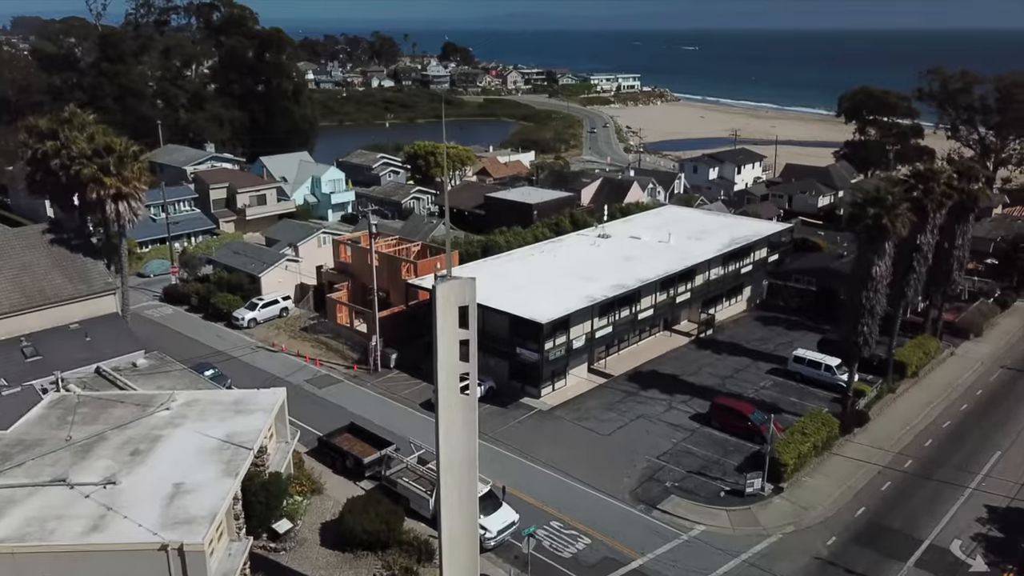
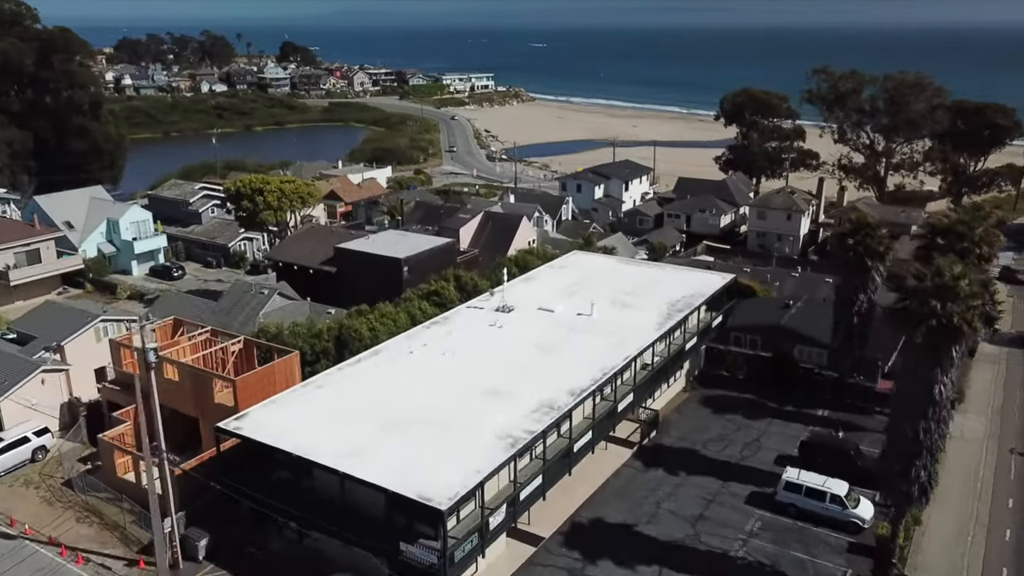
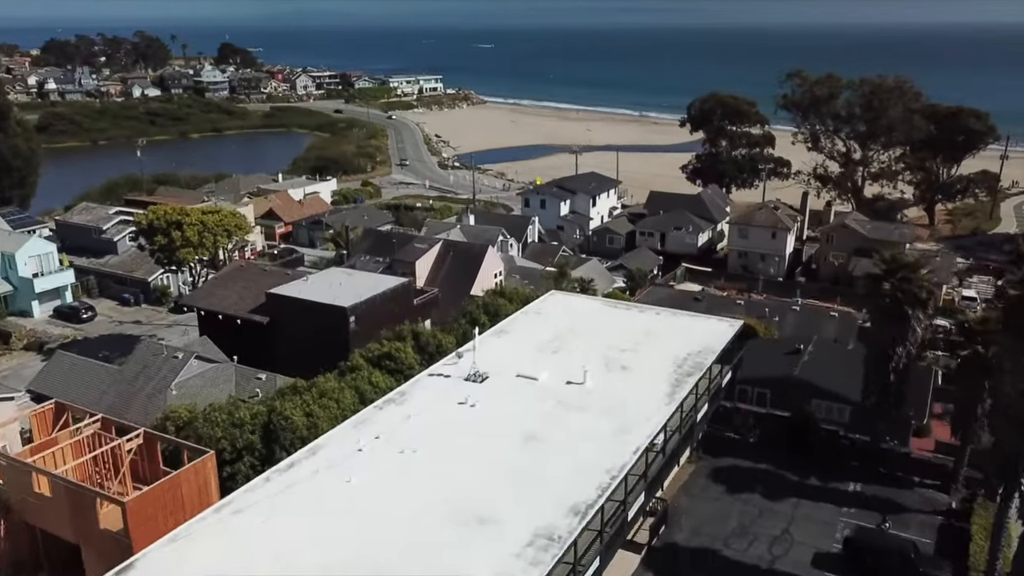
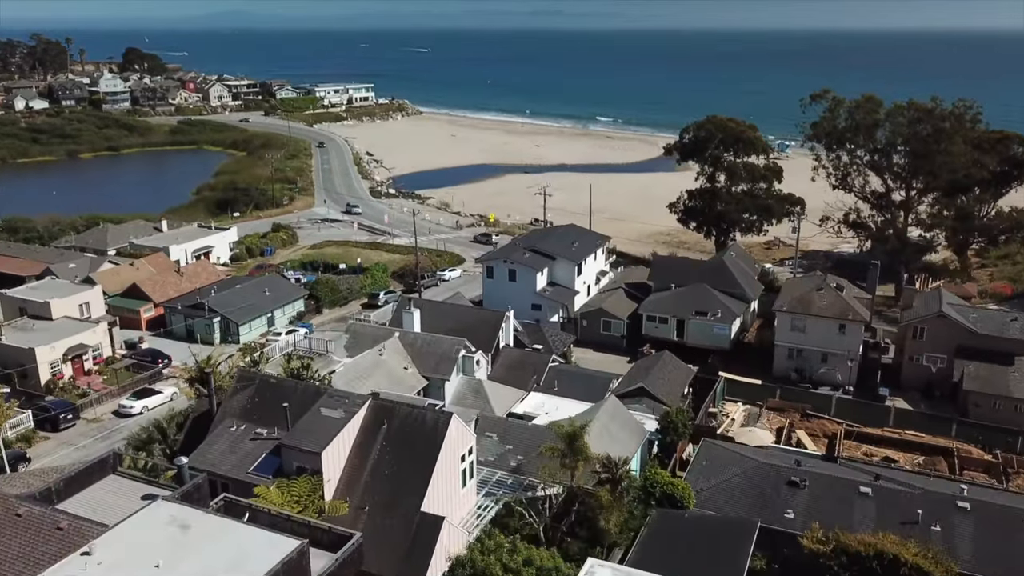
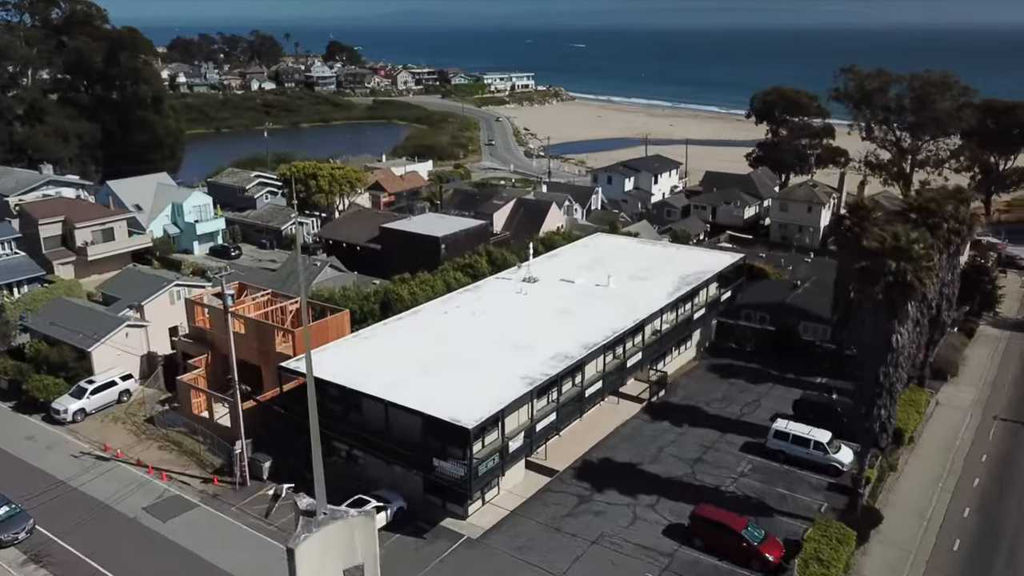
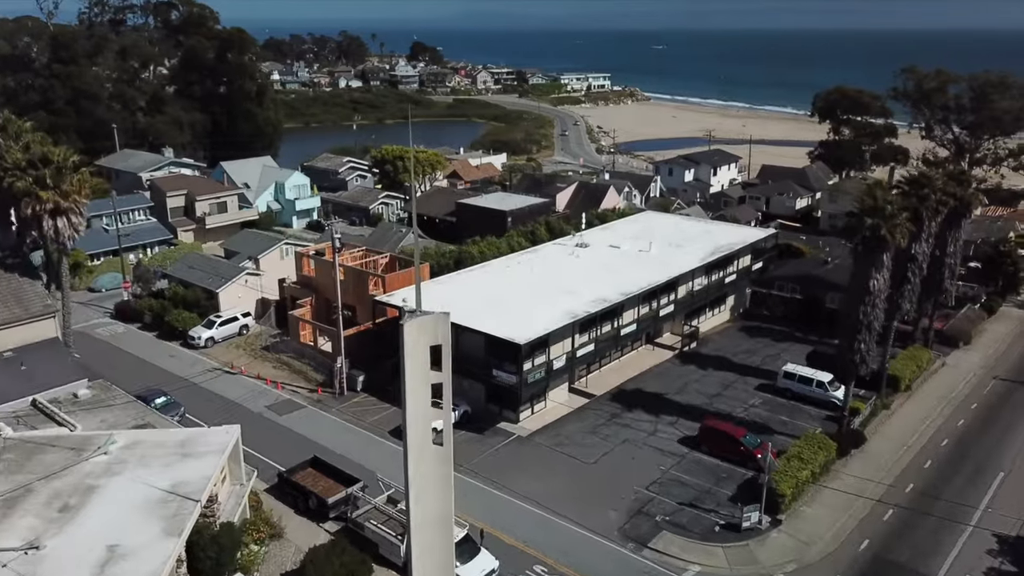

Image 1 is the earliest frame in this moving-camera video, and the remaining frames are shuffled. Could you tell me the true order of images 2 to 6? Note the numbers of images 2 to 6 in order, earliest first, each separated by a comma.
6, 5, 2, 3, 4
